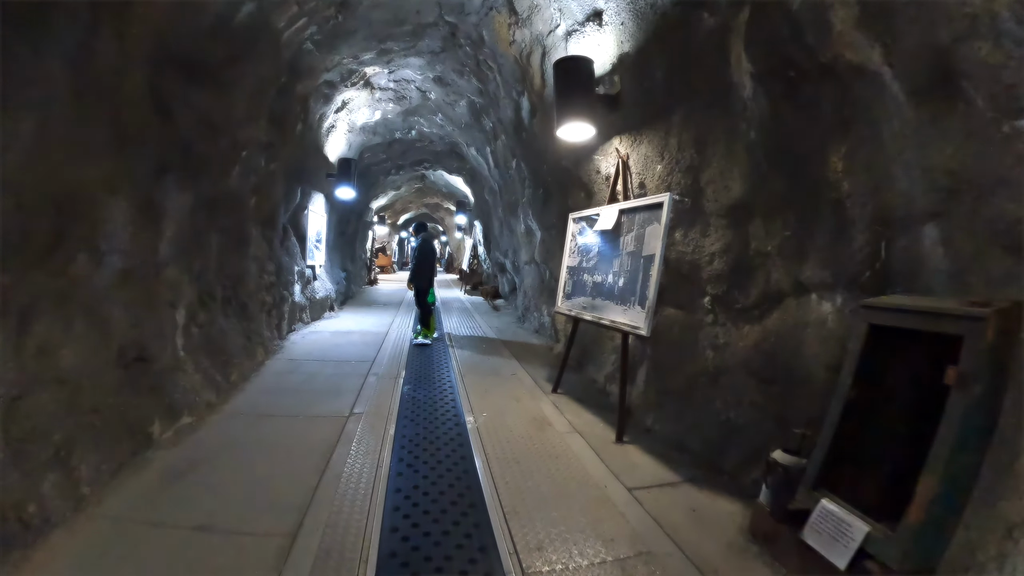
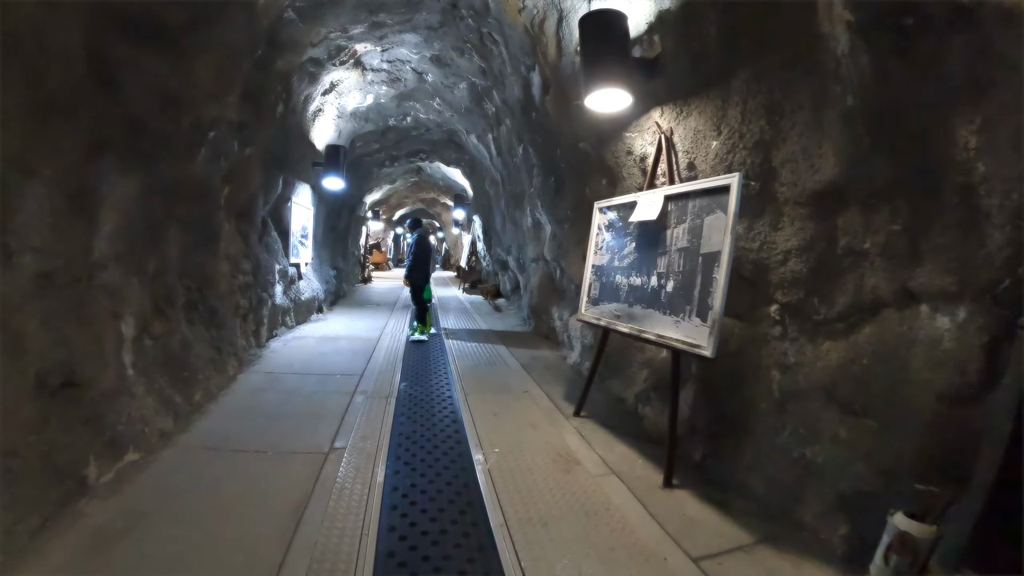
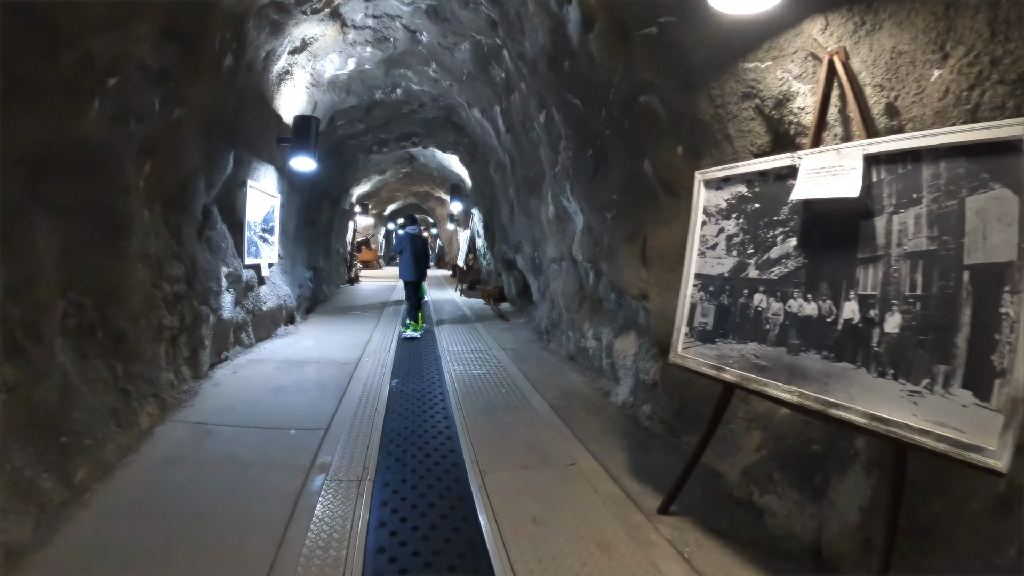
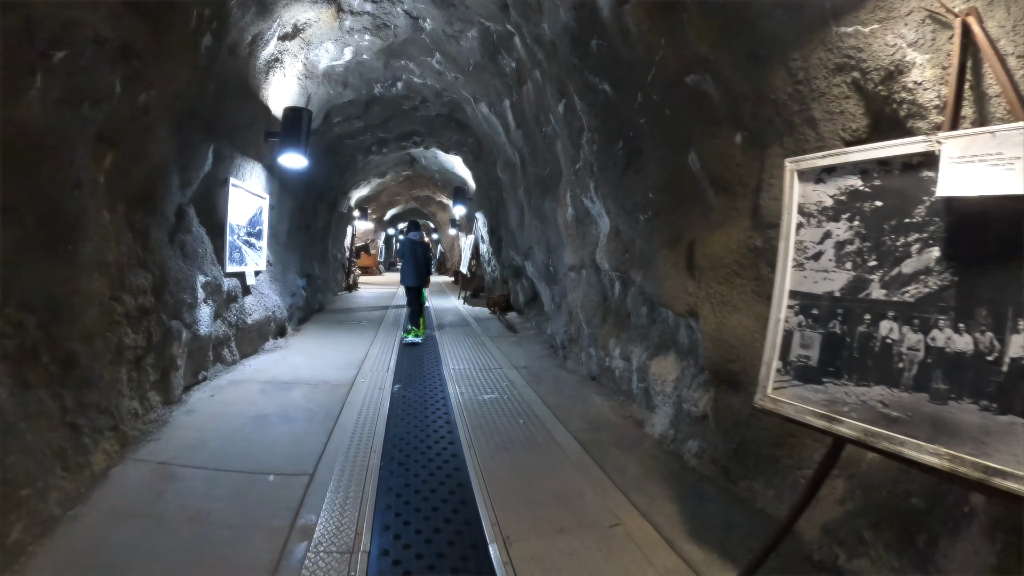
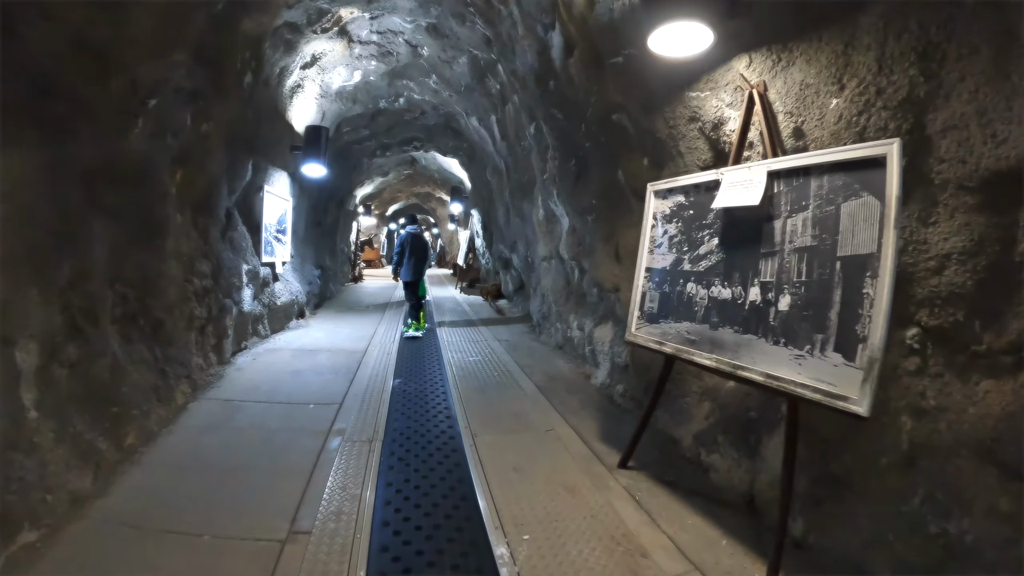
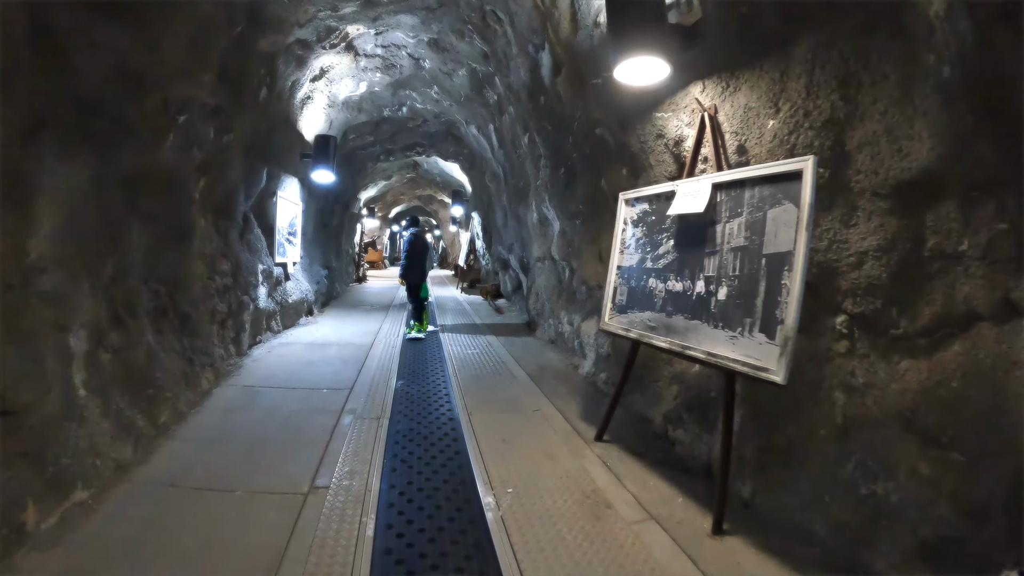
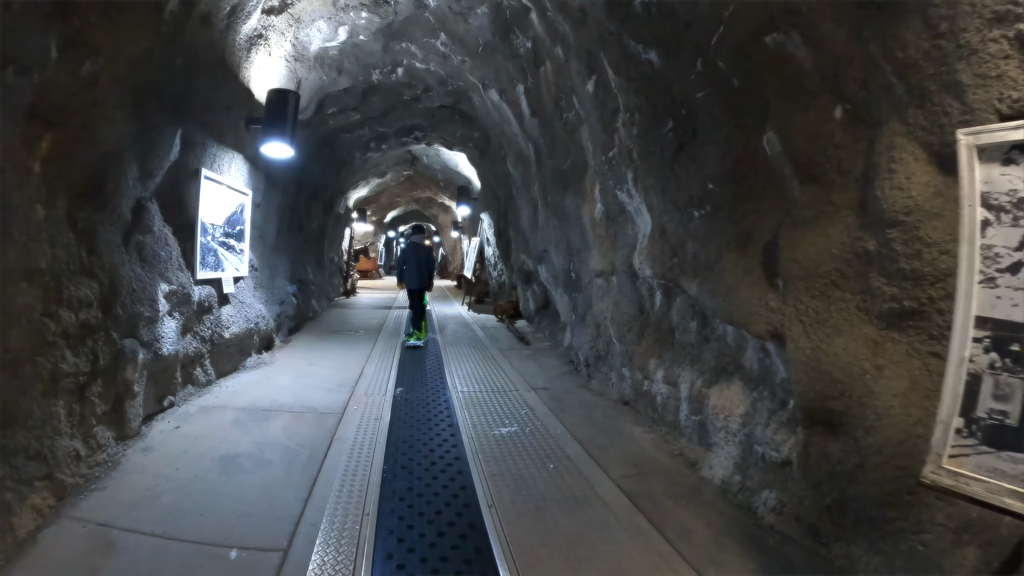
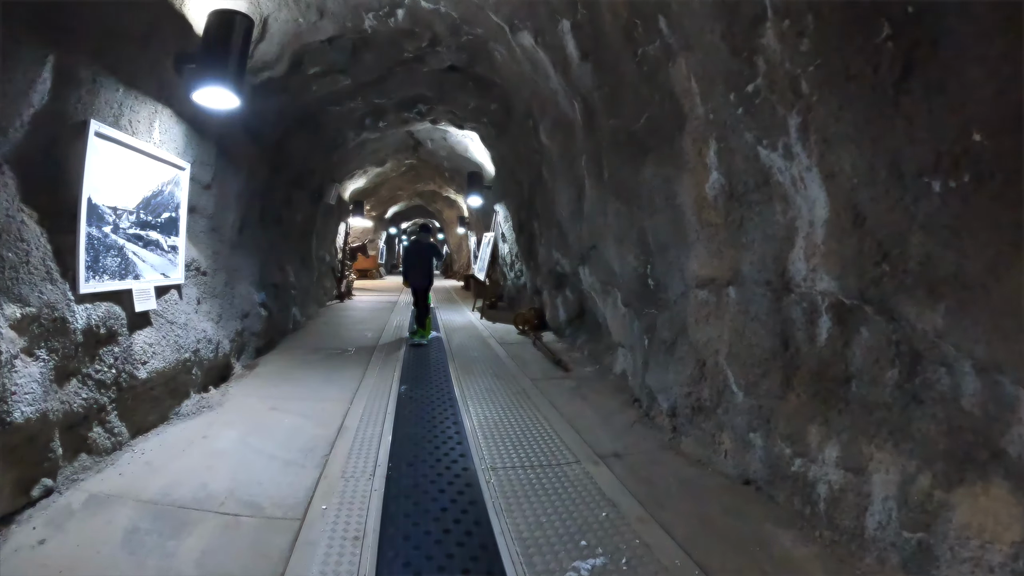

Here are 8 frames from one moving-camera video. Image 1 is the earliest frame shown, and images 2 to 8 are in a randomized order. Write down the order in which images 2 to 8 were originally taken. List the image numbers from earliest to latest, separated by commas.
2, 6, 5, 3, 4, 7, 8
